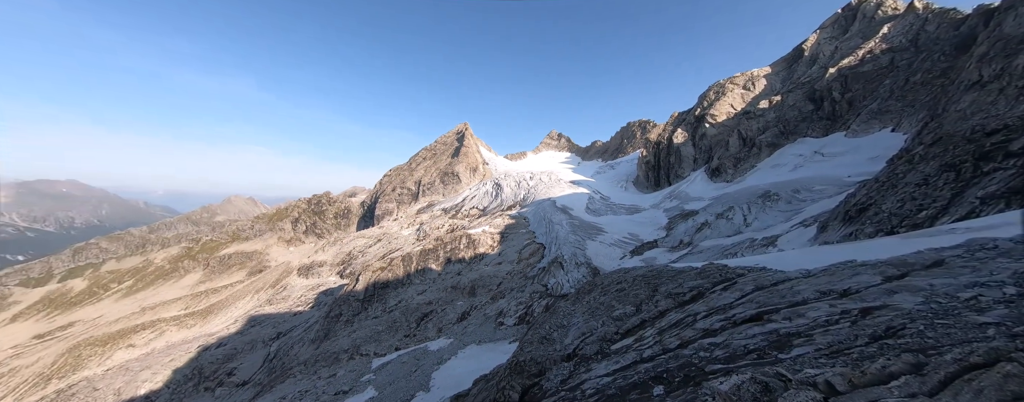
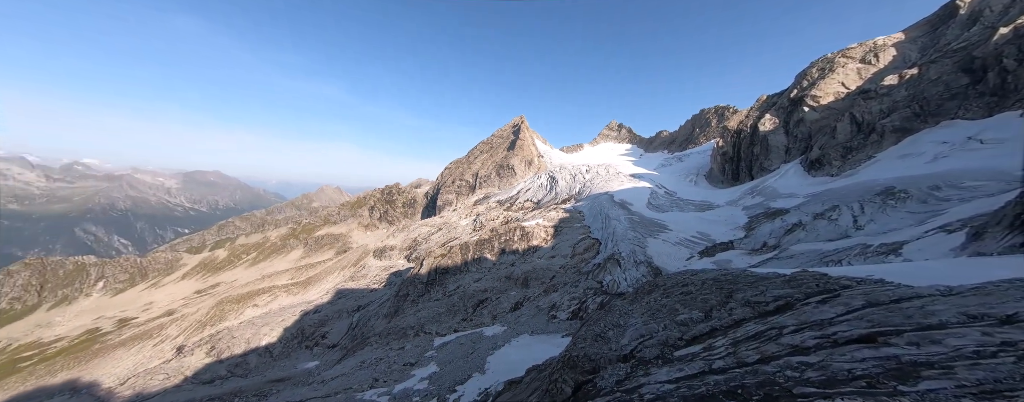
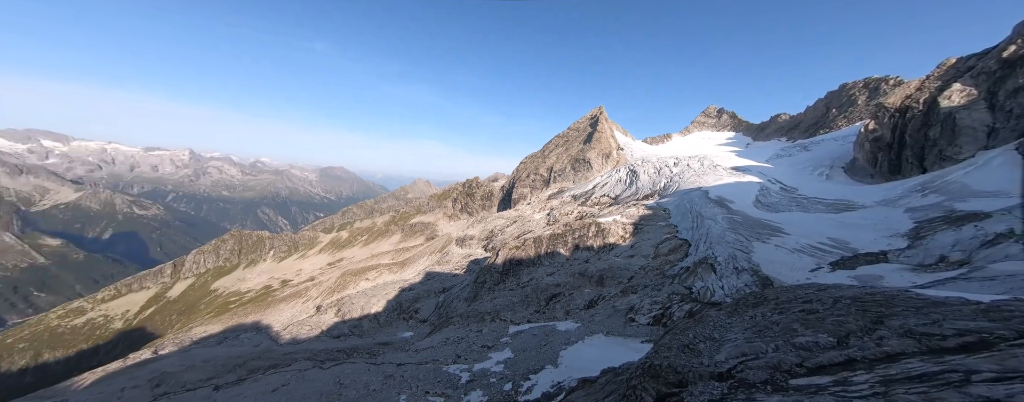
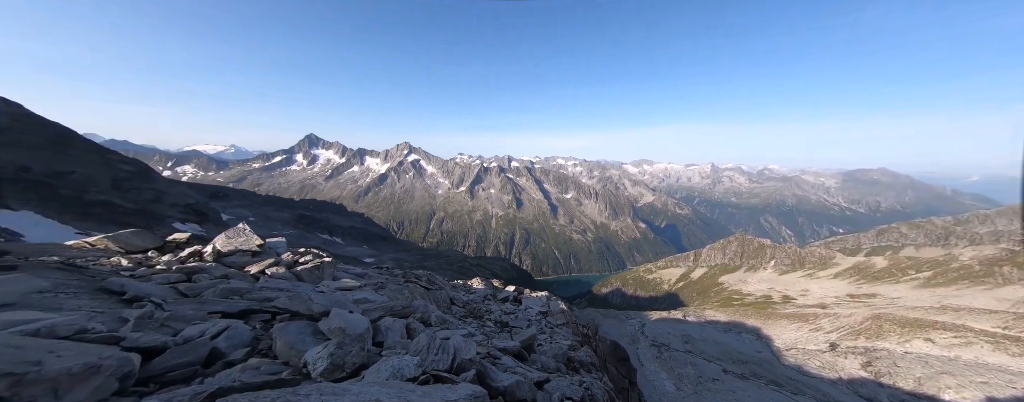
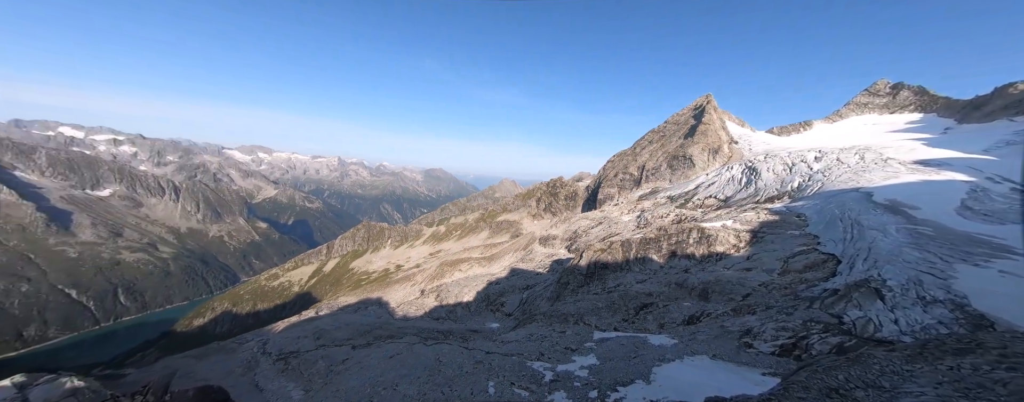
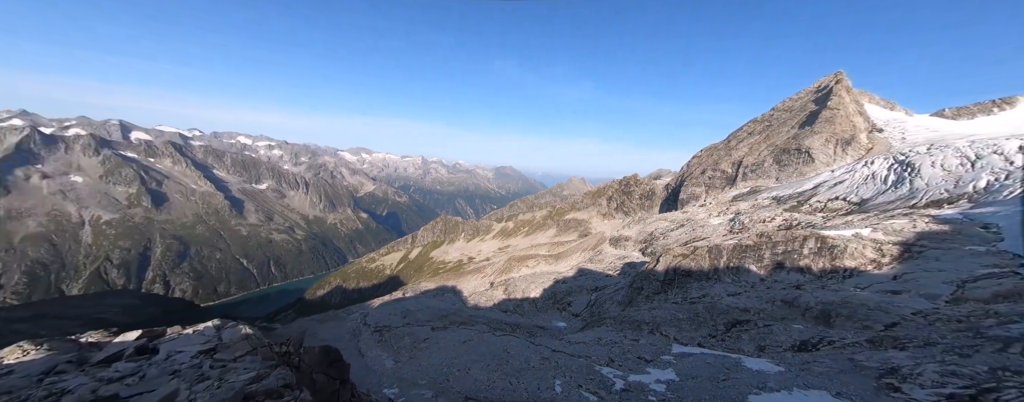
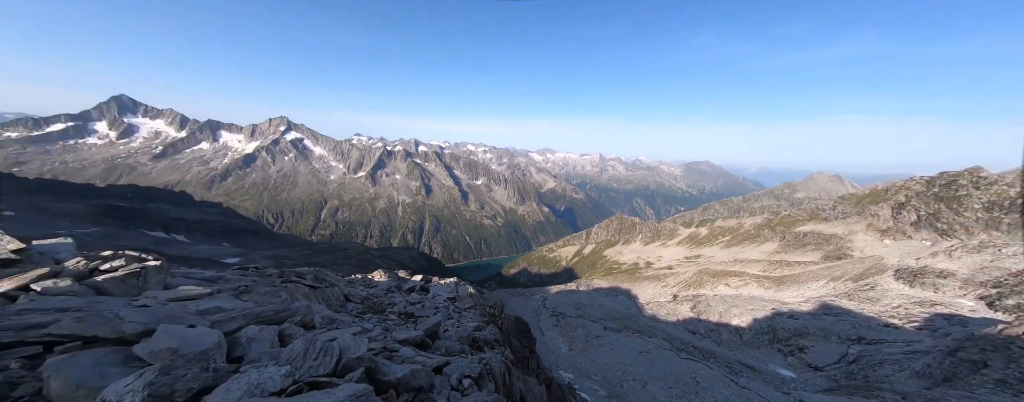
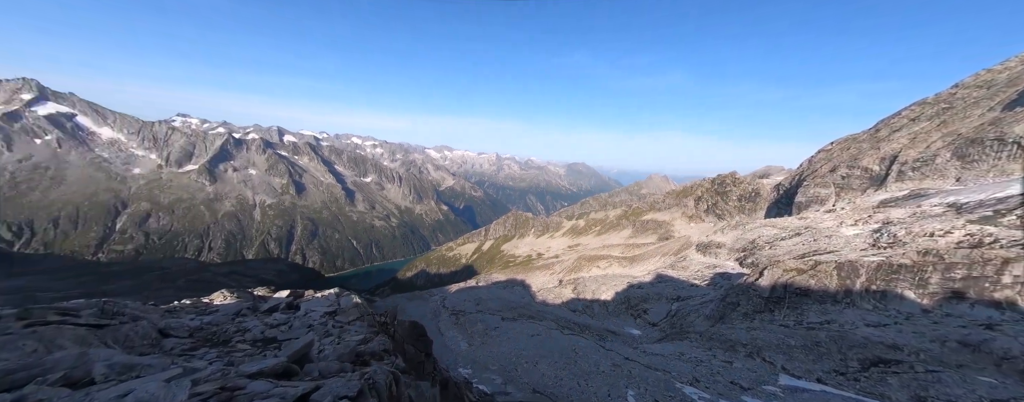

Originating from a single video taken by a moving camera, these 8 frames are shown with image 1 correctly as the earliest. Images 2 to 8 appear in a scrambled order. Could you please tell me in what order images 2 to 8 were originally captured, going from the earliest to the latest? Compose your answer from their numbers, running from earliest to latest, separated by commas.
2, 3, 5, 6, 8, 7, 4
